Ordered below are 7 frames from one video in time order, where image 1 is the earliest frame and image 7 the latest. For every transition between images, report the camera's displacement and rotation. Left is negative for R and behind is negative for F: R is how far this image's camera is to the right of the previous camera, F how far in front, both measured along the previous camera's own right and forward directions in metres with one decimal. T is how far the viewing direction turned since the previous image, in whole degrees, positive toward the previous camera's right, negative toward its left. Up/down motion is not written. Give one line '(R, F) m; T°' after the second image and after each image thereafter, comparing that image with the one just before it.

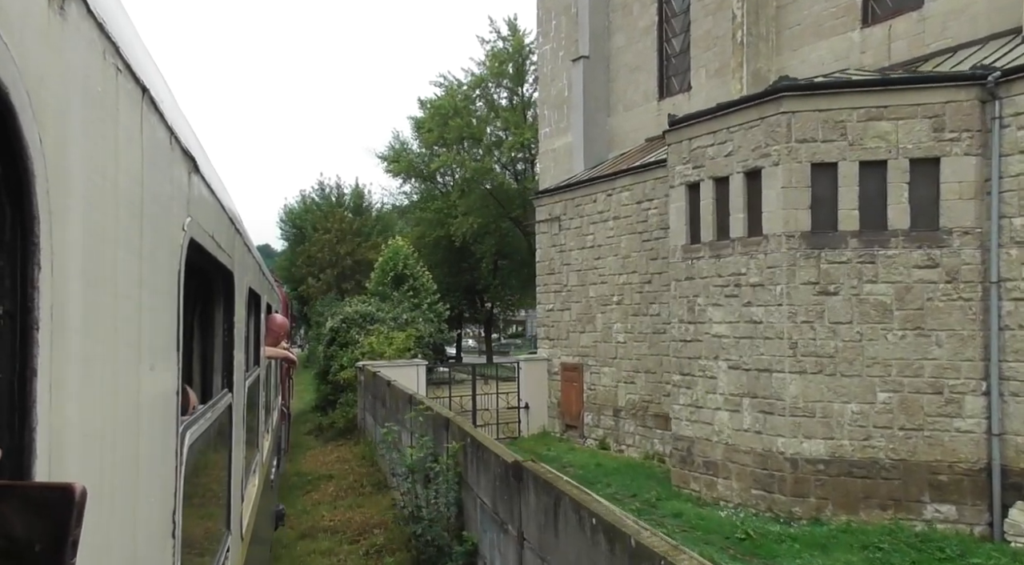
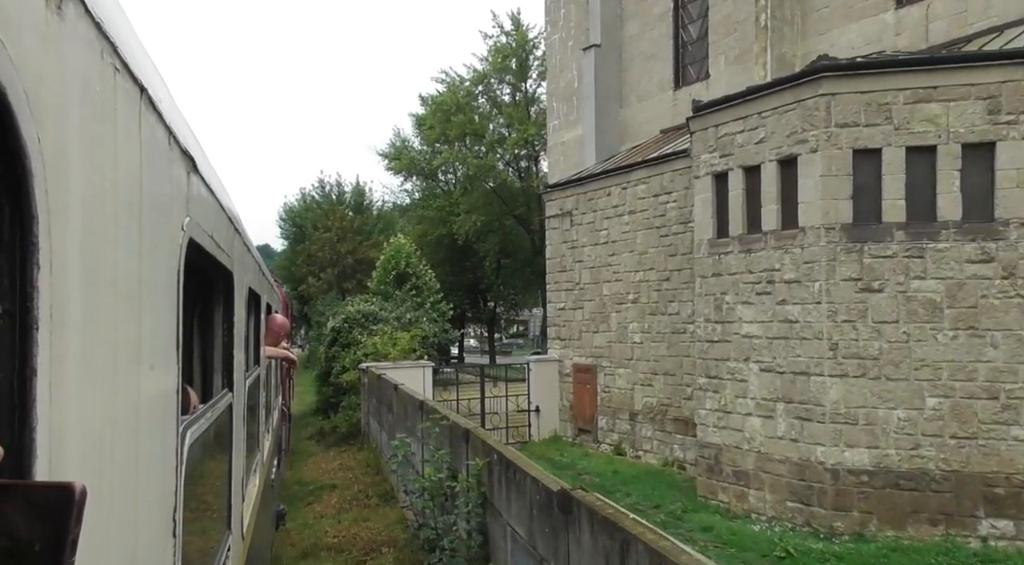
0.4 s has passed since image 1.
(-0.1, +0.5) m; 0°
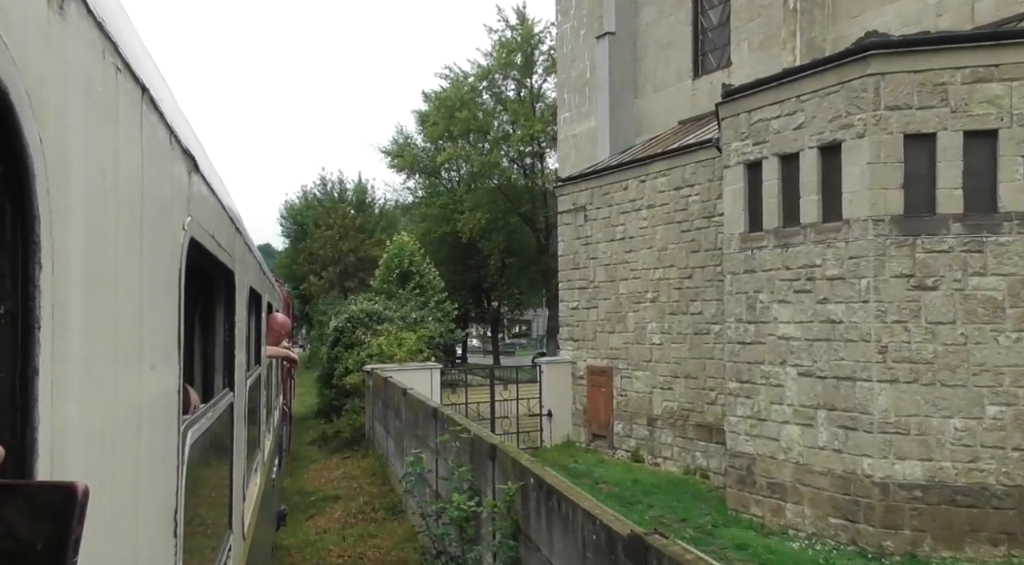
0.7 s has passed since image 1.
(-0.1, +0.5) m; 0°
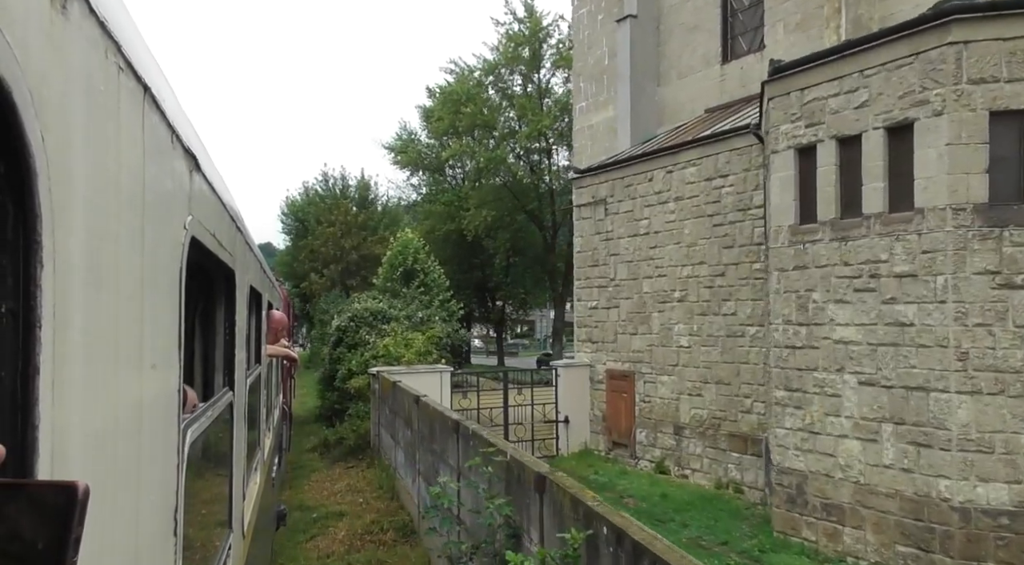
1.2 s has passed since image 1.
(-0.2, +0.7) m; 0°
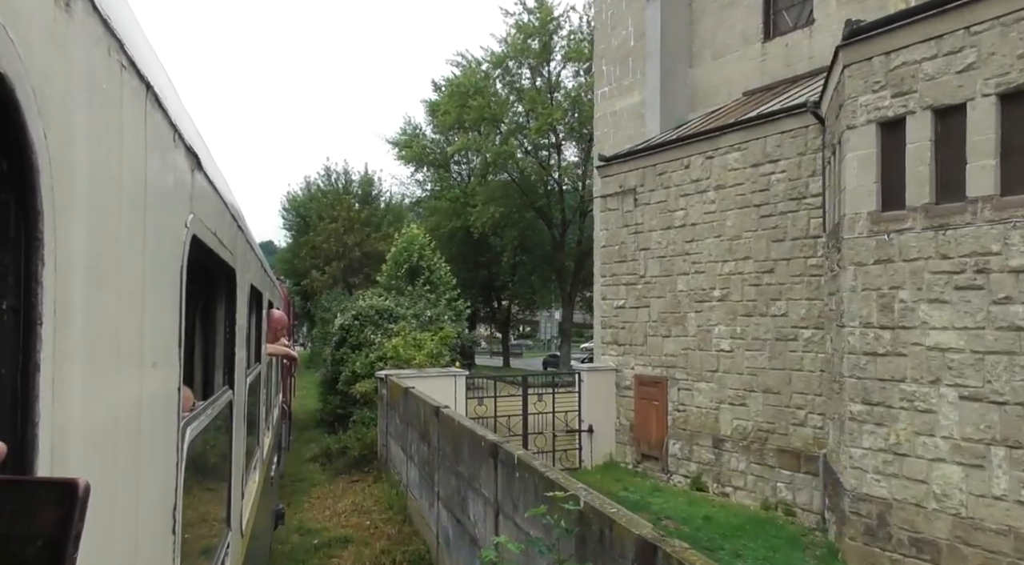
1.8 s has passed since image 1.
(-0.2, +0.9) m; 0°
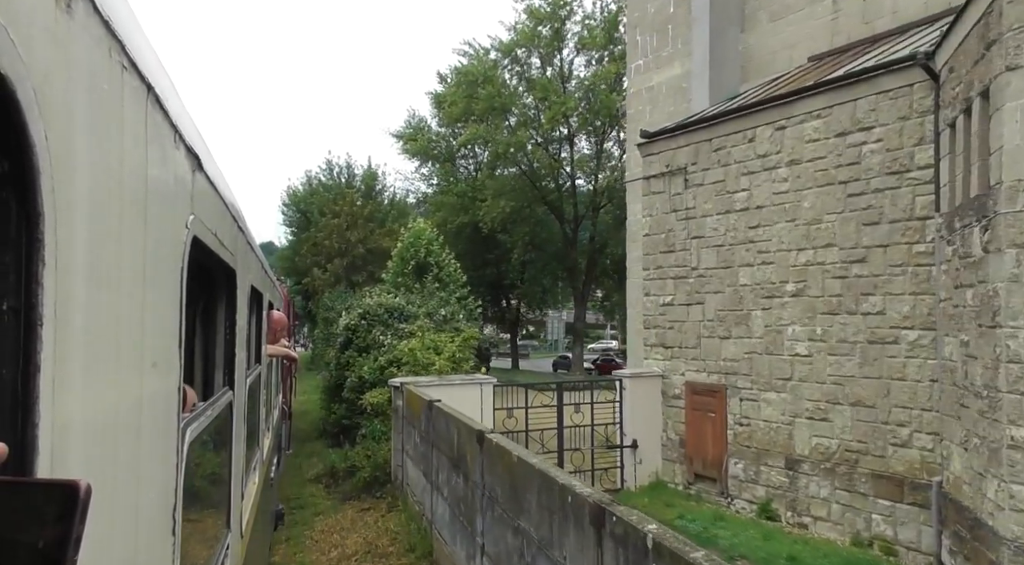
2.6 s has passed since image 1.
(-0.3, +1.2) m; 0°
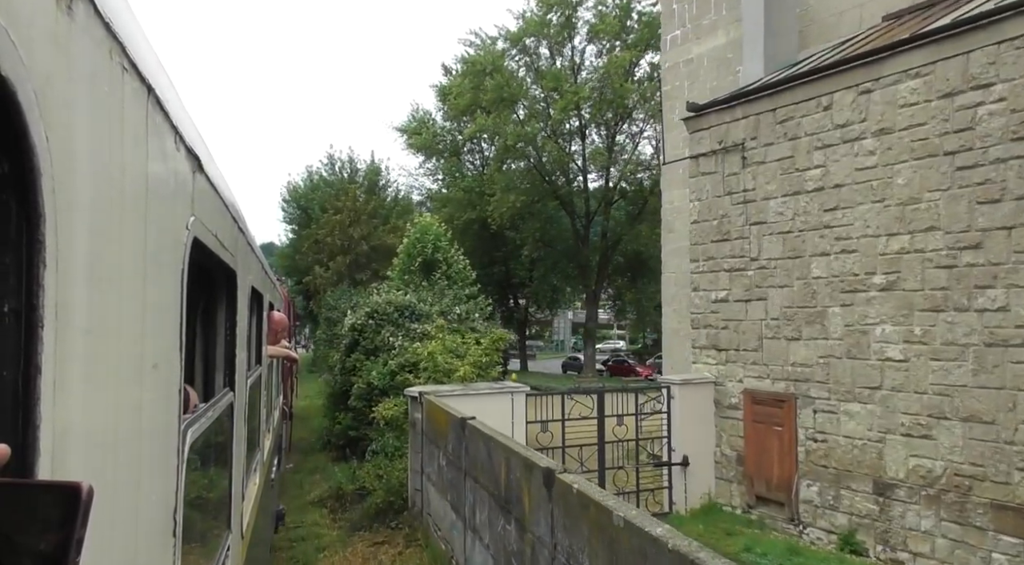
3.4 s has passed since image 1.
(-0.3, +1.1) m; 0°
